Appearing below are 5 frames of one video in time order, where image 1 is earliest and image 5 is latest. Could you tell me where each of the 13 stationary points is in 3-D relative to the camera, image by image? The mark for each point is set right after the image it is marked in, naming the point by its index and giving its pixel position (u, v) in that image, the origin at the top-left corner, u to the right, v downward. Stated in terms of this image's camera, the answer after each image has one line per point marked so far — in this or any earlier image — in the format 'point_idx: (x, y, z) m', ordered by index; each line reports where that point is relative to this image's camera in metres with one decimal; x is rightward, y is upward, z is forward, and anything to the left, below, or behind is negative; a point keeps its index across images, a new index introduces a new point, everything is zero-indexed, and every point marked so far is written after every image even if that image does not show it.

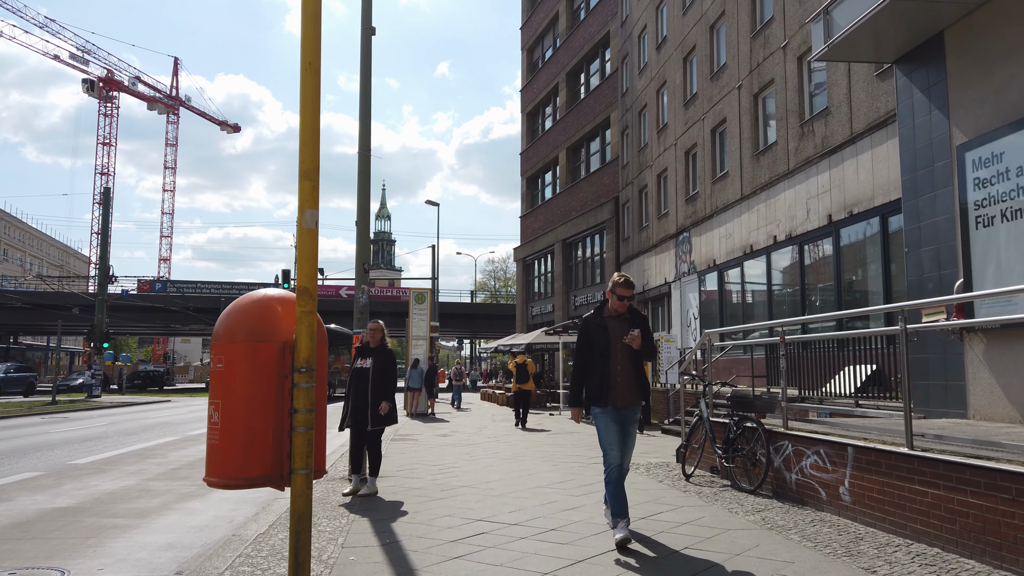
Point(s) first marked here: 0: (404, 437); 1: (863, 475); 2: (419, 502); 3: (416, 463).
0: (-2.3, -3.2, +16.2) m
1: (+2.8, -1.5, +6.1) m
2: (-0.9, -2.2, +7.7) m
3: (-1.5, -2.6, +11.3) m
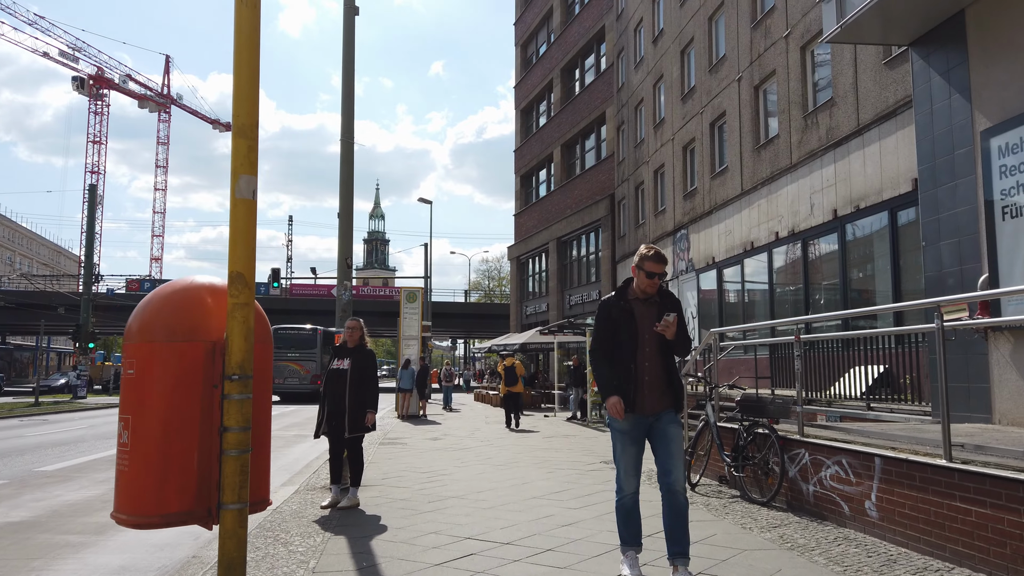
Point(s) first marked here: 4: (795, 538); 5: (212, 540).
0: (-2.5, -3.2, +15.6) m
1: (+2.8, -1.5, +5.5) m
2: (-1.0, -2.1, +7.0) m
3: (-1.6, -2.6, +10.7) m
4: (+2.2, -1.9, +5.8) m
5: (-2.6, -2.1, +6.4) m
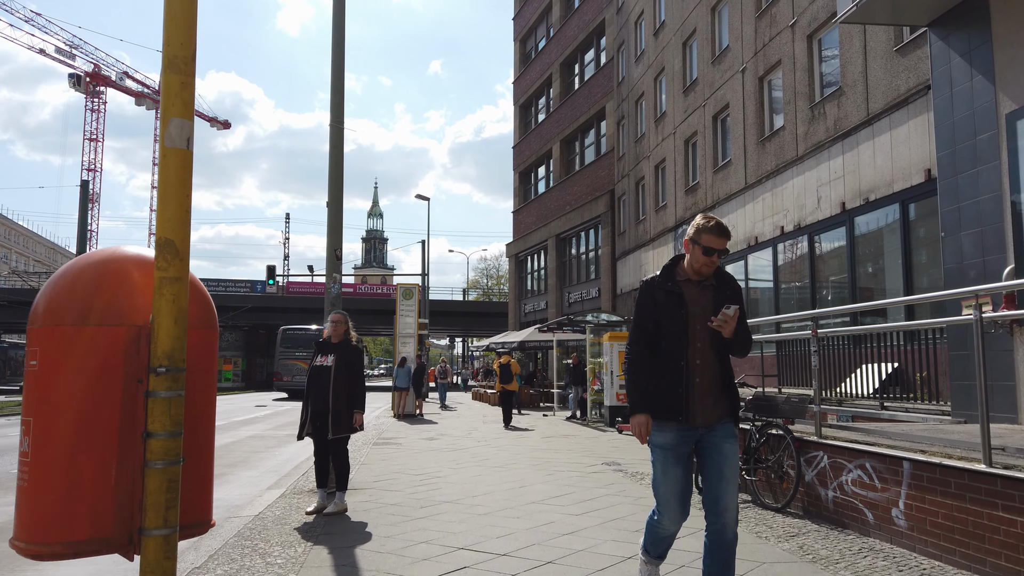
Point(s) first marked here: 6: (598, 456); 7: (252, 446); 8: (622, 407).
0: (-2.5, -3.1, +15.1) m
1: (+2.7, -1.4, +5.0) m
2: (-1.0, -2.0, +6.6) m
3: (-1.6, -2.5, +10.3) m
4: (+2.1, -1.8, +5.3) m
5: (-2.6, -2.1, +6.0) m
6: (+1.3, -2.5, +11.1) m
7: (-5.4, -3.2, +15.5) m
8: (+2.5, -2.7, +17.3) m
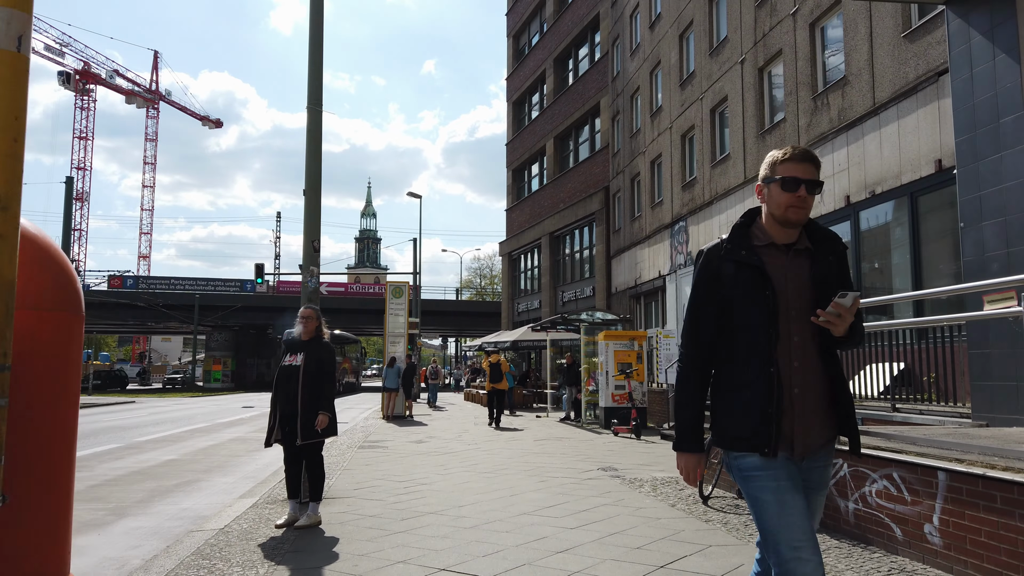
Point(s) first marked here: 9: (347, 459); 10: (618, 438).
0: (-2.7, -3.0, +14.5) m
1: (+2.7, -1.3, +4.5) m
2: (-1.1, -2.0, +6.0) m
3: (-1.7, -2.4, +9.7) m
4: (+2.1, -1.8, +4.8) m
5: (-2.7, -2.0, +5.4) m
6: (+1.1, -2.4, +10.6) m
7: (-5.5, -3.2, +14.9) m
8: (+2.4, -2.6, +16.7) m
9: (-2.7, -2.8, +12.3) m
10: (+2.0, -2.9, +14.5) m
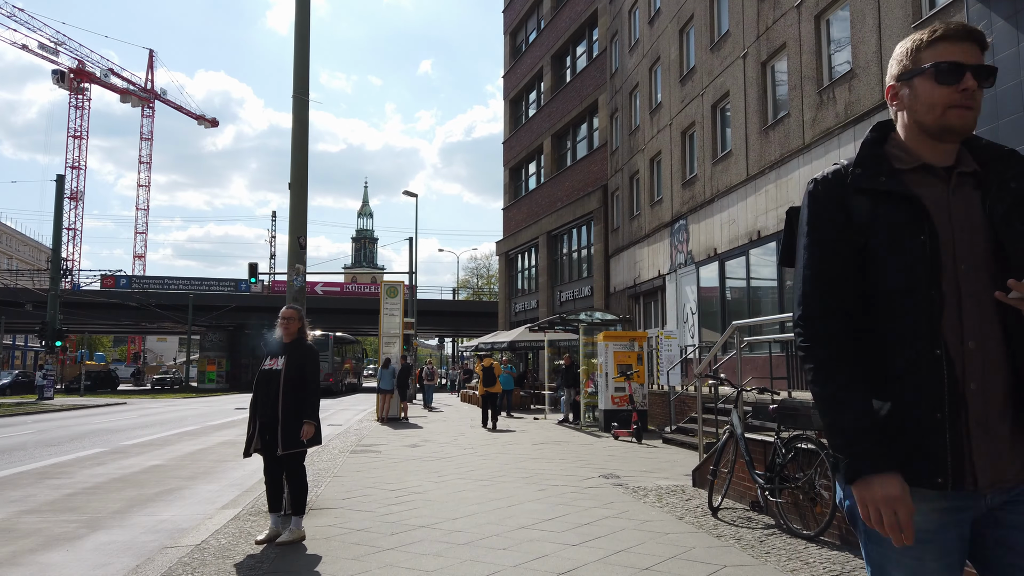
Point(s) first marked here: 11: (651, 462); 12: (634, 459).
0: (-2.7, -3.0, +14.1) m
1: (+2.7, -1.3, +4.1) m
2: (-1.1, -2.0, +5.6) m
3: (-1.7, -2.4, +9.2) m
4: (+2.1, -1.8, +4.3) m
5: (-2.7, -2.0, +4.9) m
6: (+1.1, -2.4, +10.1) m
7: (-5.6, -3.2, +14.5) m
8: (+2.3, -2.6, +16.3) m
9: (-2.7, -2.8, +11.9) m
10: (+2.0, -2.9, +14.1) m
11: (+1.9, -2.4, +10.5) m
12: (+1.8, -2.5, +11.0) m
